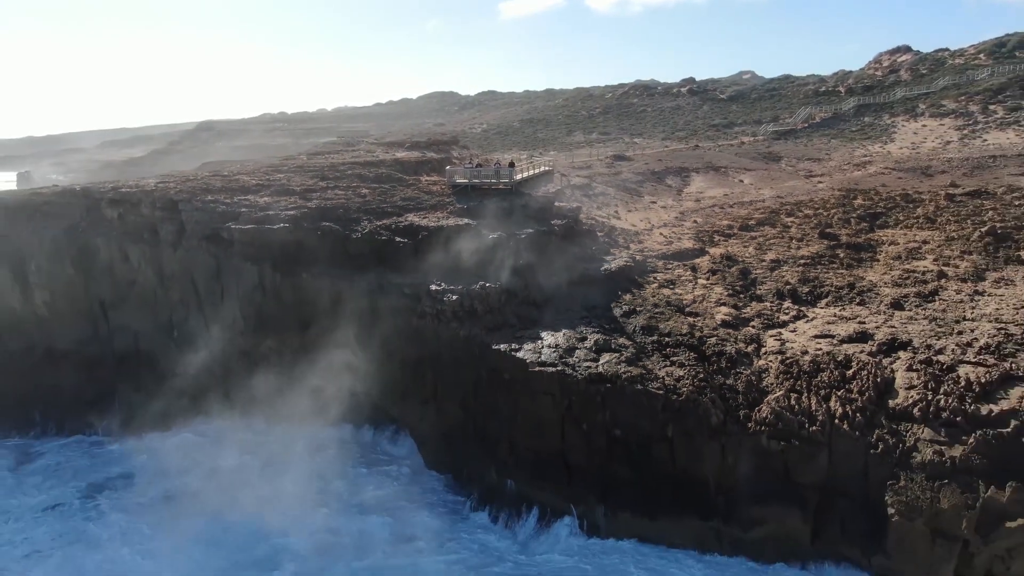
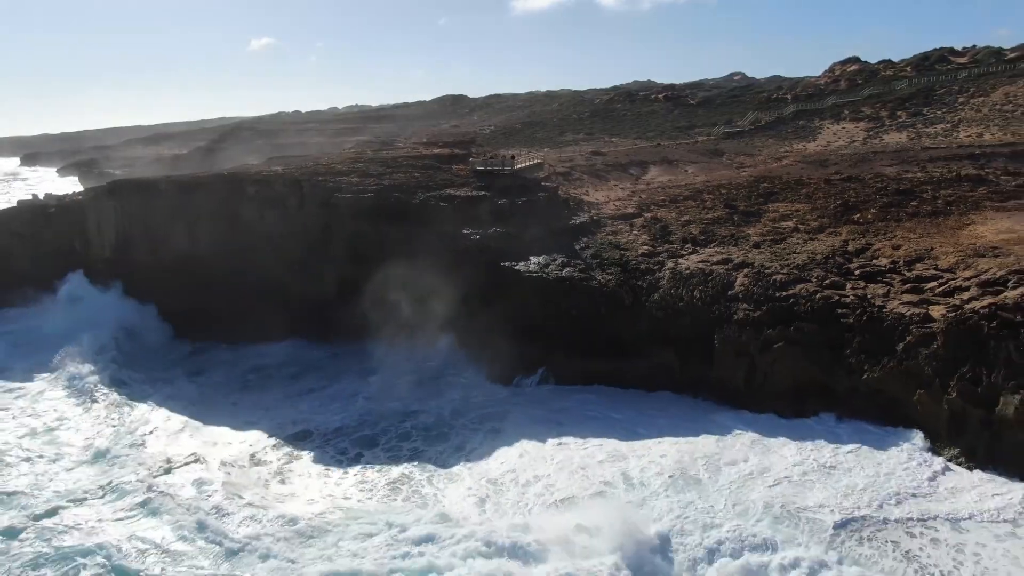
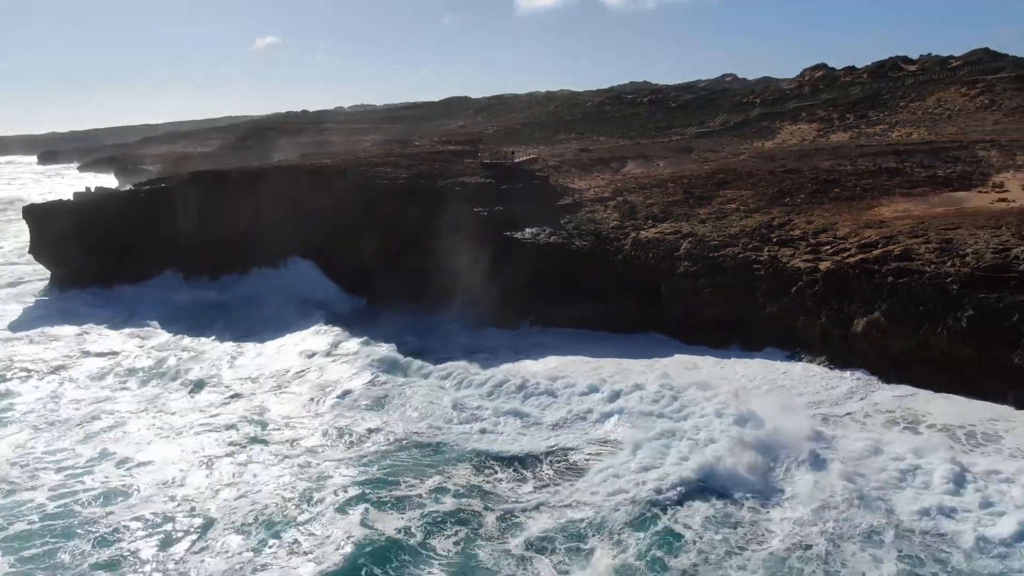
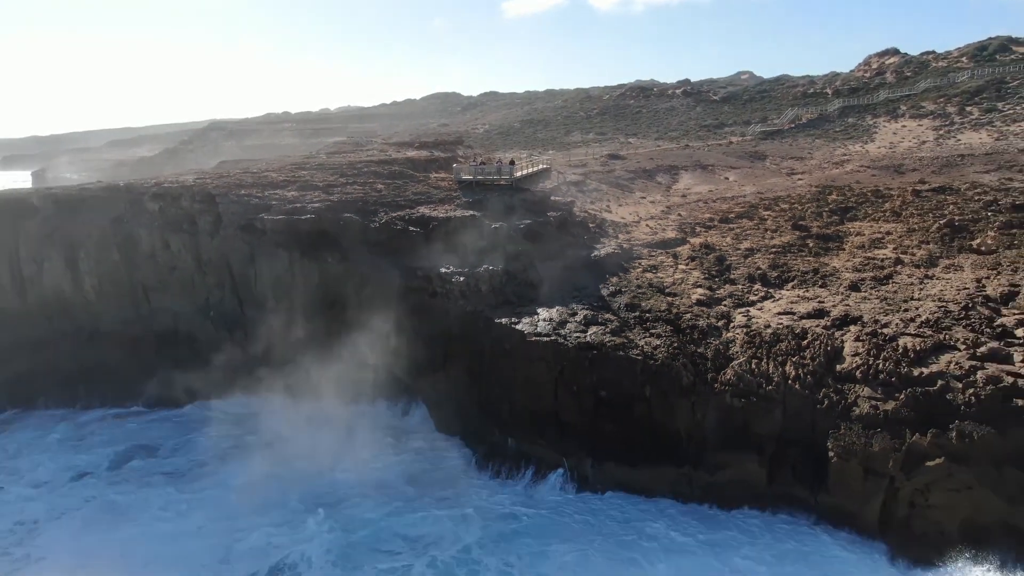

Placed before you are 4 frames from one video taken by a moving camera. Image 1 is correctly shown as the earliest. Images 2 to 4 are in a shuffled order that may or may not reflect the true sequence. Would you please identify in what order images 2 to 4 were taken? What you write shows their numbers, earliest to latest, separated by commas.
4, 2, 3
